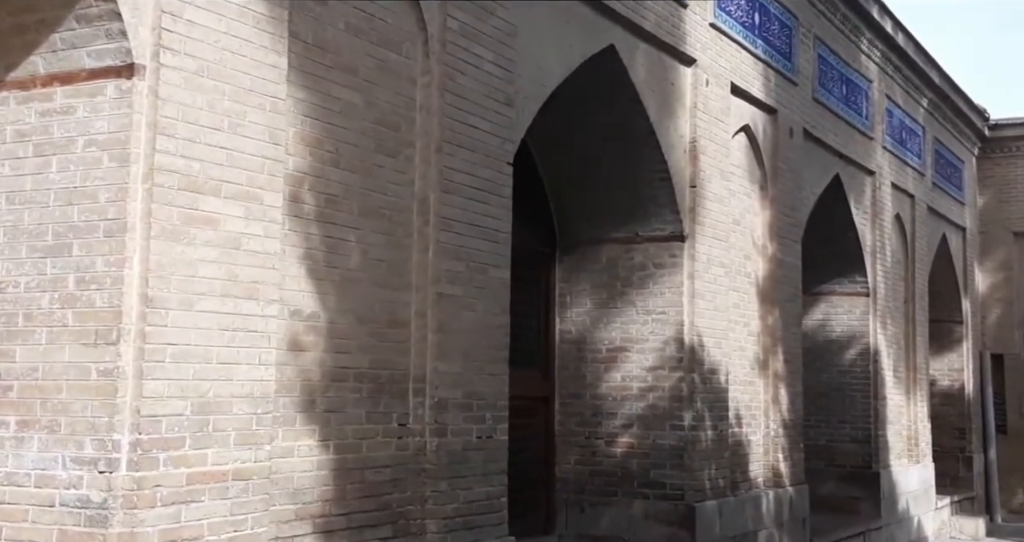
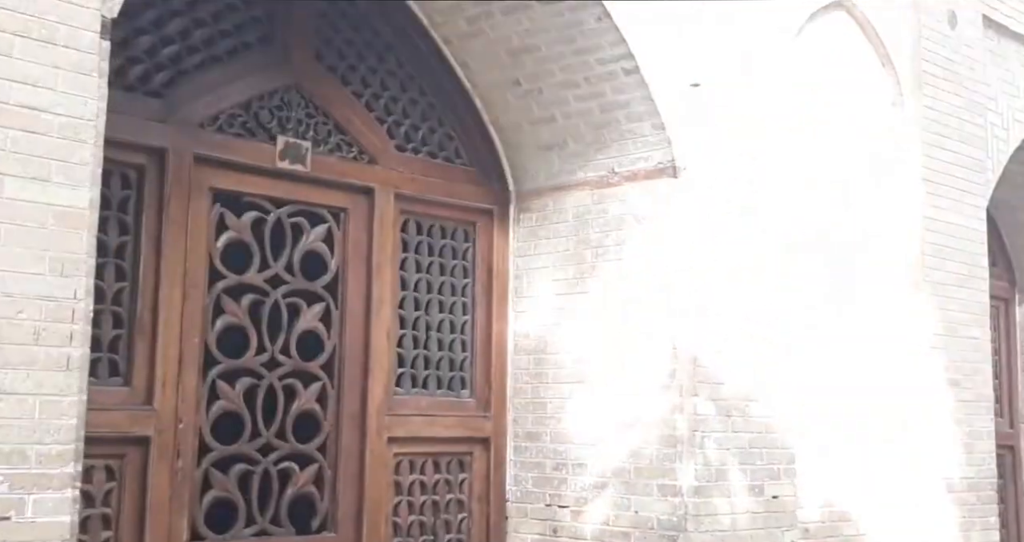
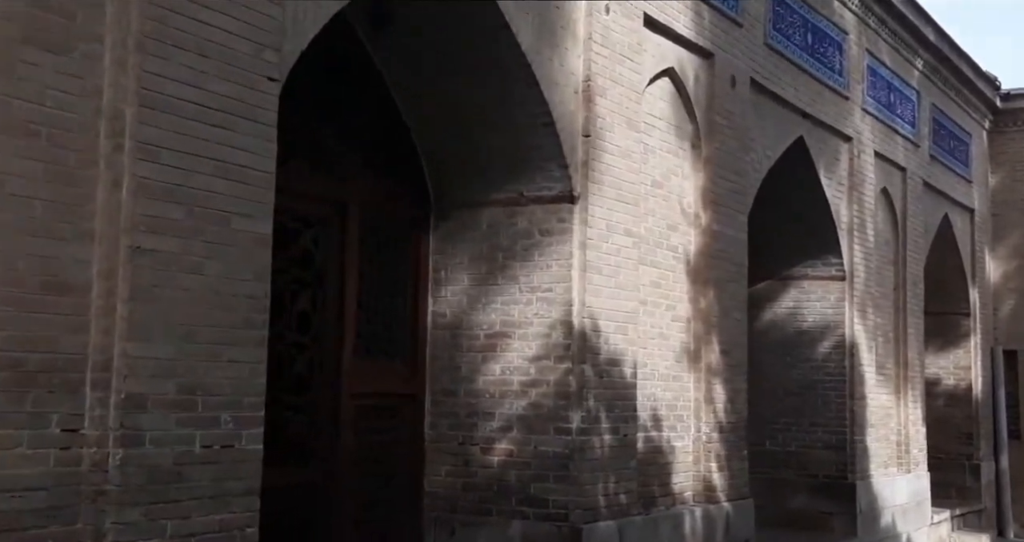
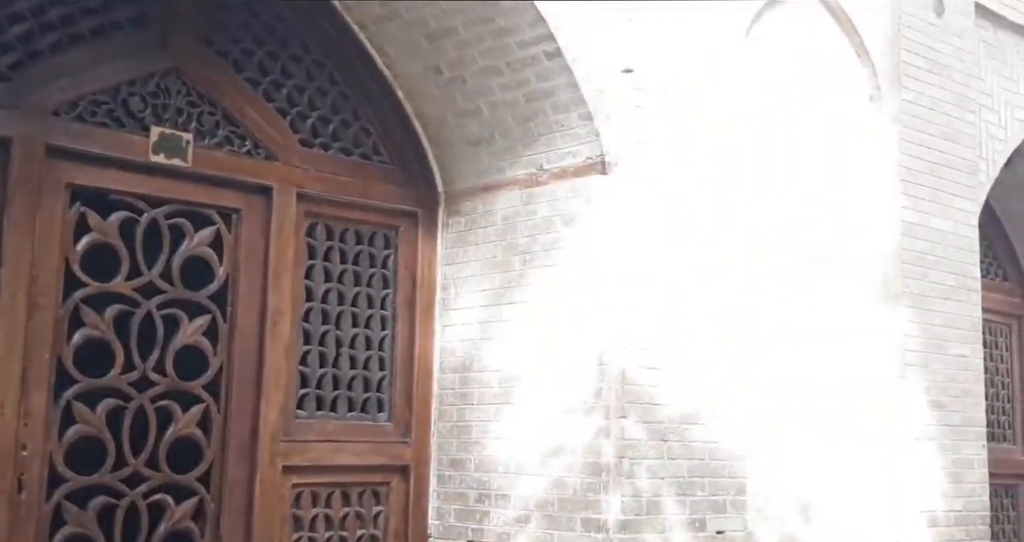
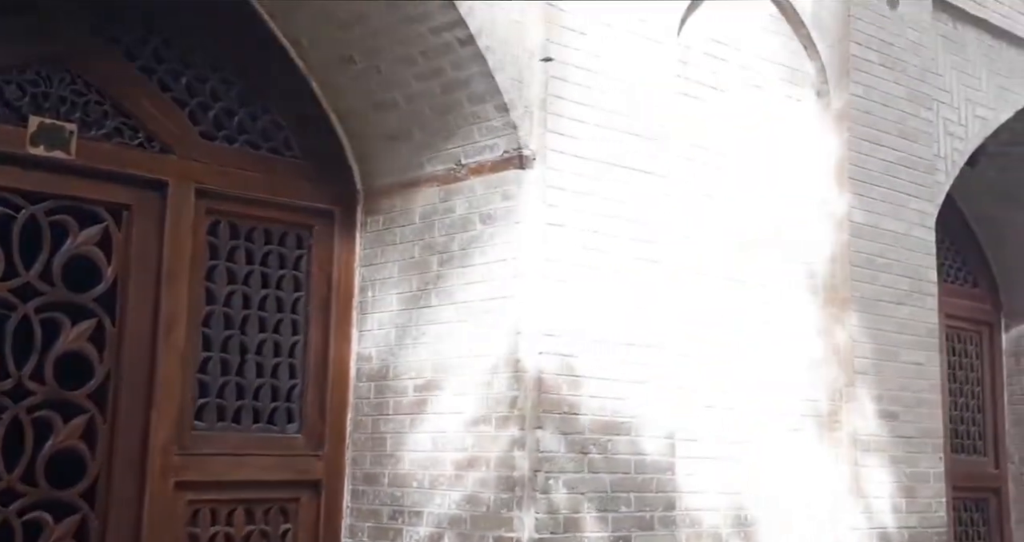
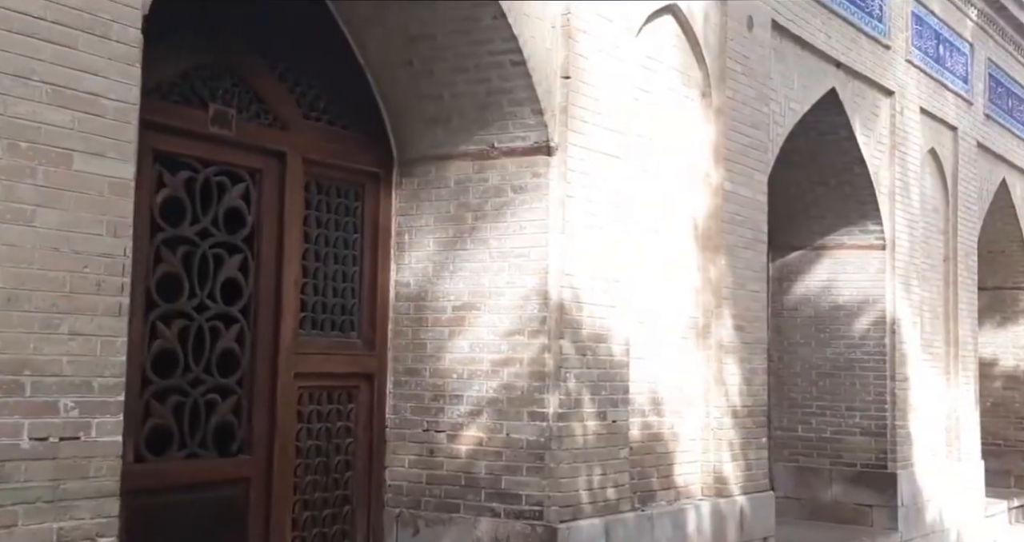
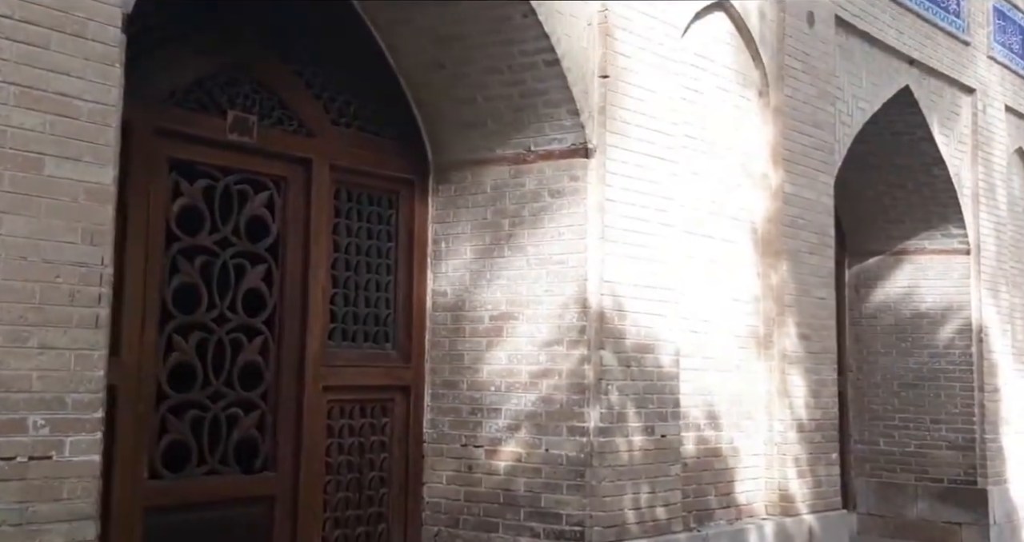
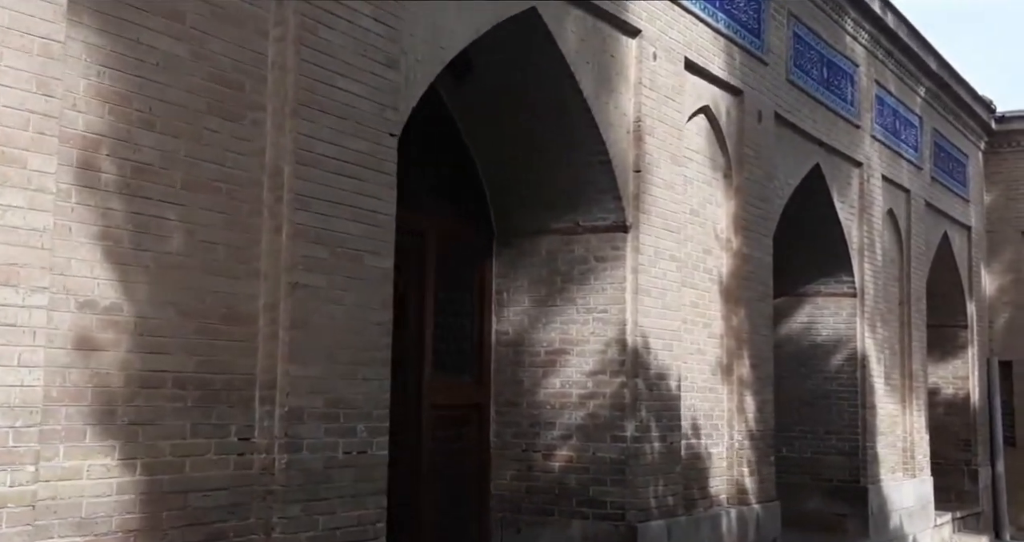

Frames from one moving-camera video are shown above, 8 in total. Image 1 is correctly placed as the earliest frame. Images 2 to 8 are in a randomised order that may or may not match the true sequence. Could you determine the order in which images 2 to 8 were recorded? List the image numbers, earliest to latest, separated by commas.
8, 3, 6, 7, 2, 4, 5
